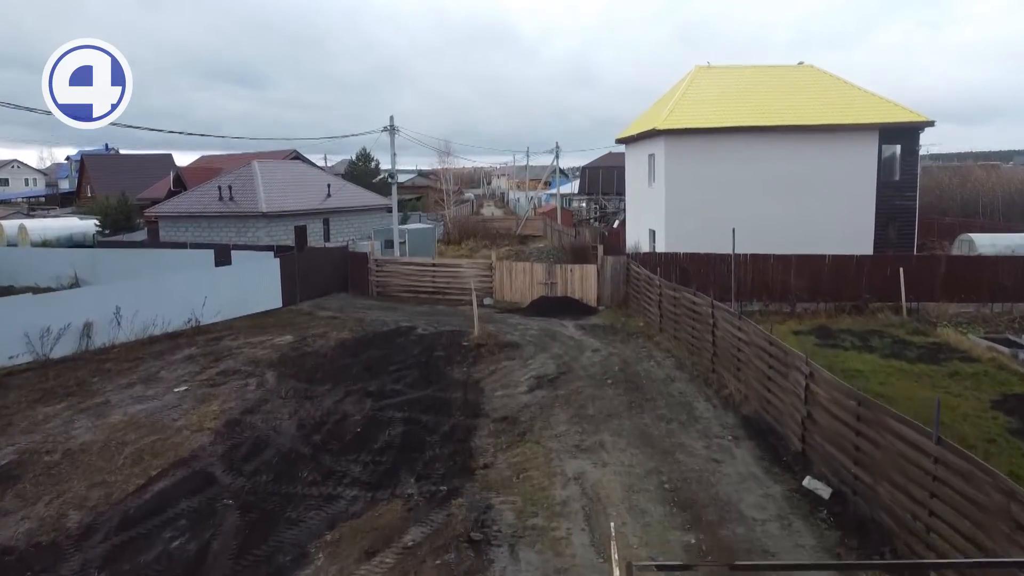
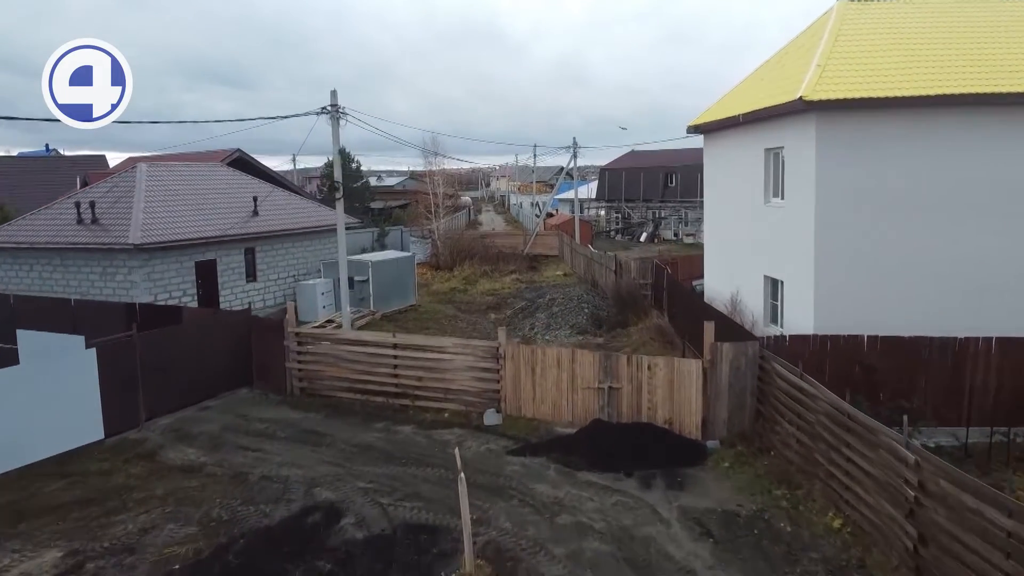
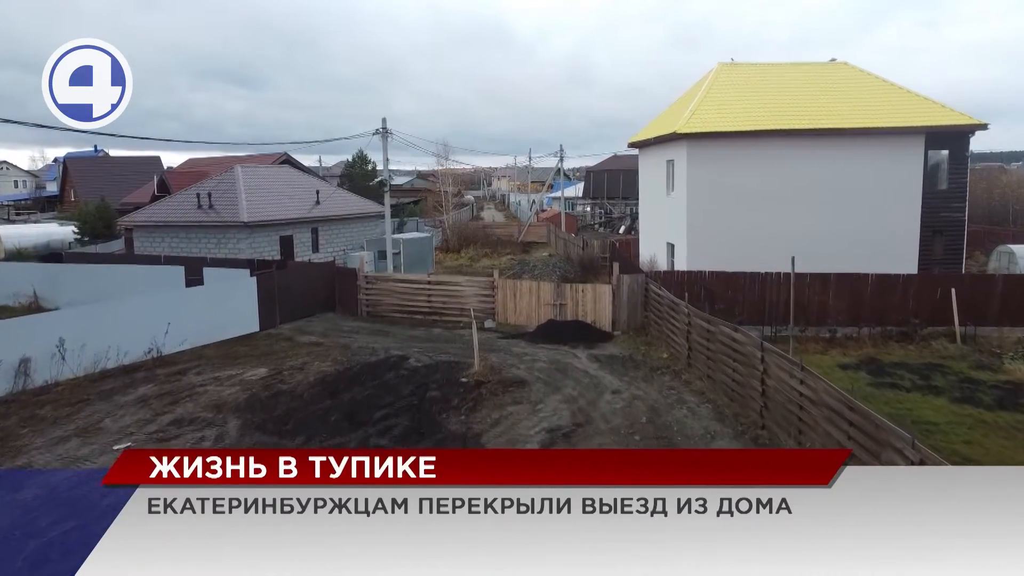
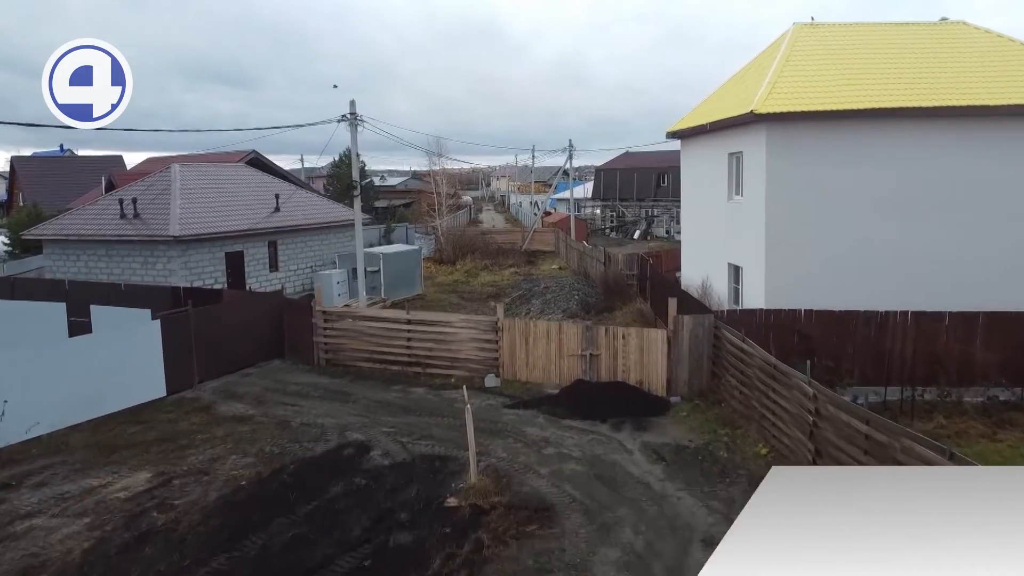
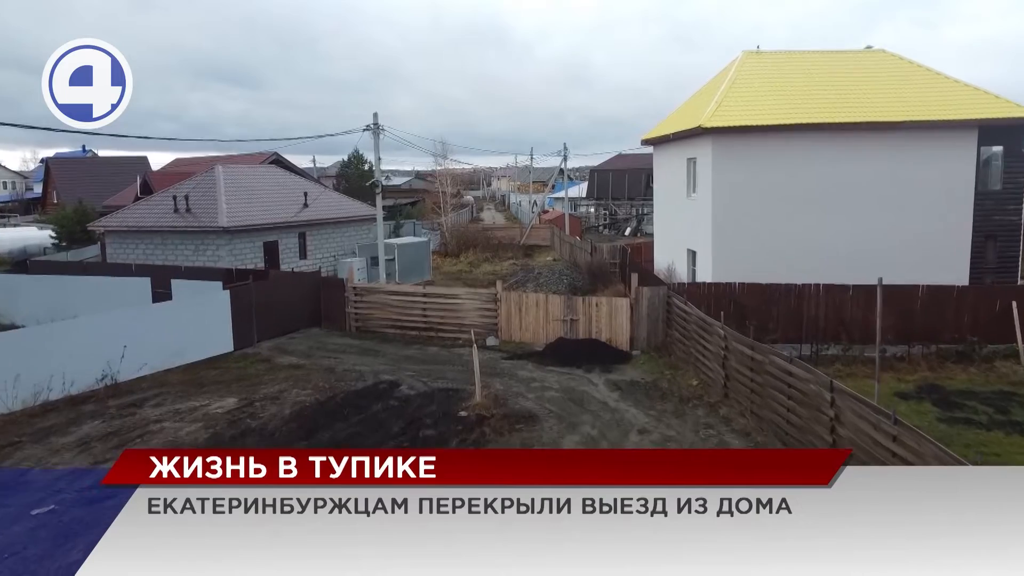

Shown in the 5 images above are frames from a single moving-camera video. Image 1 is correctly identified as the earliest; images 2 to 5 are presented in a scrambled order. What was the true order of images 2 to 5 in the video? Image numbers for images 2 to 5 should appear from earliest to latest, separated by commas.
3, 5, 4, 2
